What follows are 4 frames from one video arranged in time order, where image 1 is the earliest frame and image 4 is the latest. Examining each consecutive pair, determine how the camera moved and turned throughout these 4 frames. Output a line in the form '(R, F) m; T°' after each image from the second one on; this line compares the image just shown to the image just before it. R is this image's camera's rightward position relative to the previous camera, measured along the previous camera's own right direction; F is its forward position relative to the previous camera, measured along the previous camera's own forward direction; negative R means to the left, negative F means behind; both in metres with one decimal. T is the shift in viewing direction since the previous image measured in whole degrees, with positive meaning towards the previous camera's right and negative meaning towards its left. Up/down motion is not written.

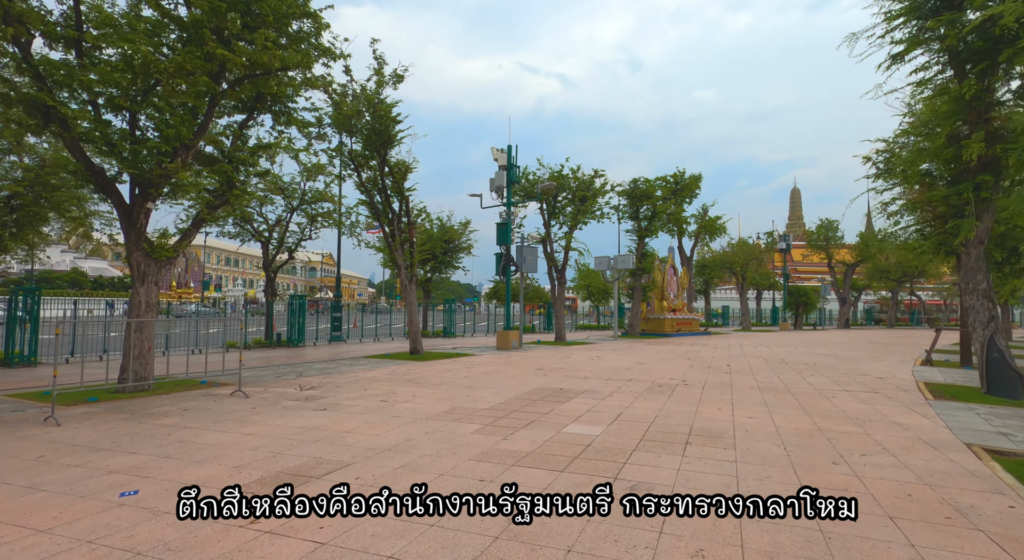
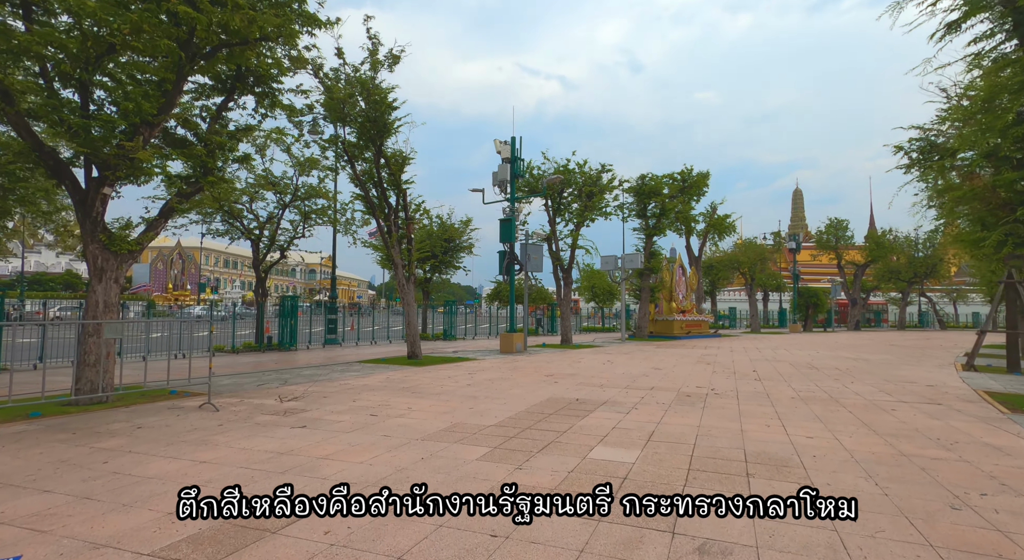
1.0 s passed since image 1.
(-0.1, +1.3) m; 0°
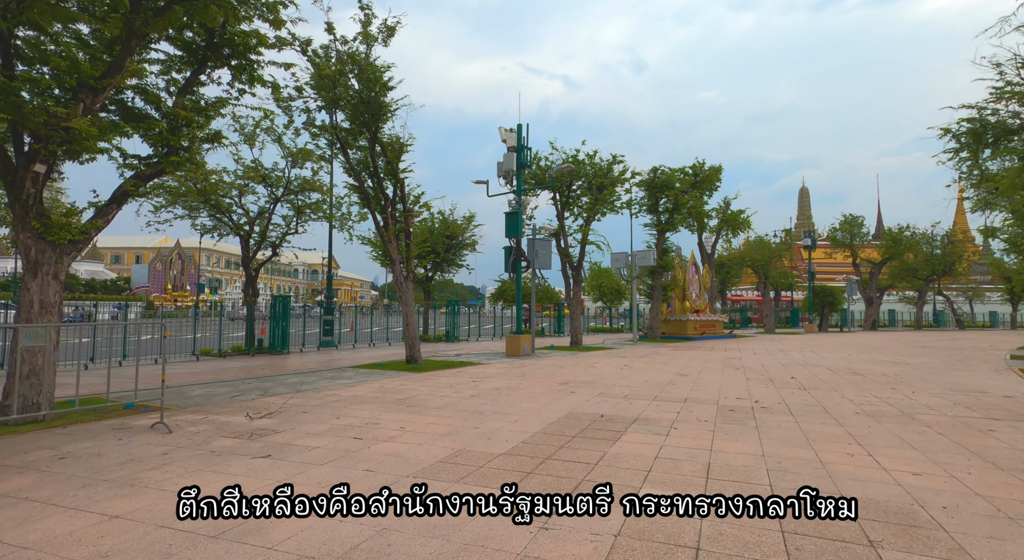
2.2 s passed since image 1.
(-0.1, +1.5) m; 0°
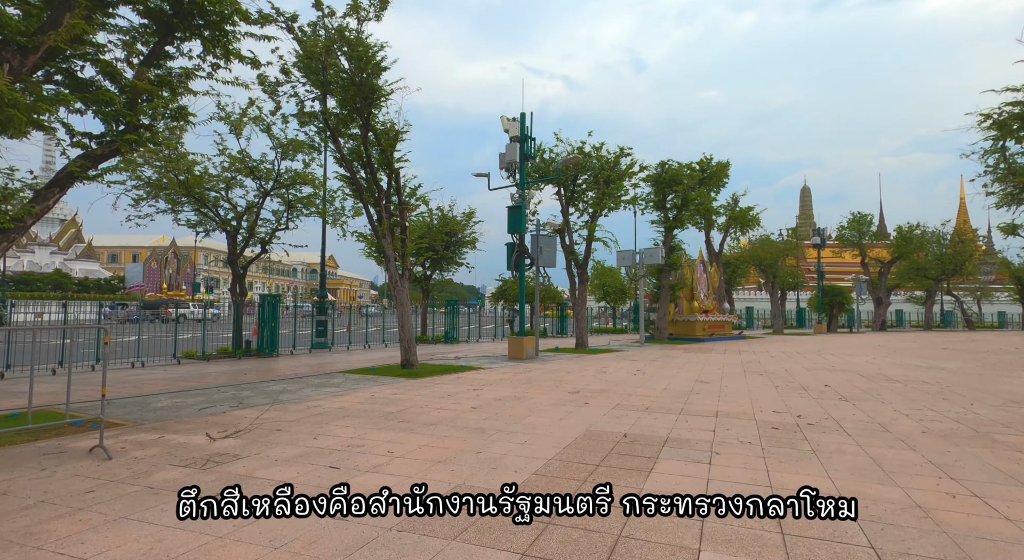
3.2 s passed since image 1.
(-0.1, +1.2) m; 0°
